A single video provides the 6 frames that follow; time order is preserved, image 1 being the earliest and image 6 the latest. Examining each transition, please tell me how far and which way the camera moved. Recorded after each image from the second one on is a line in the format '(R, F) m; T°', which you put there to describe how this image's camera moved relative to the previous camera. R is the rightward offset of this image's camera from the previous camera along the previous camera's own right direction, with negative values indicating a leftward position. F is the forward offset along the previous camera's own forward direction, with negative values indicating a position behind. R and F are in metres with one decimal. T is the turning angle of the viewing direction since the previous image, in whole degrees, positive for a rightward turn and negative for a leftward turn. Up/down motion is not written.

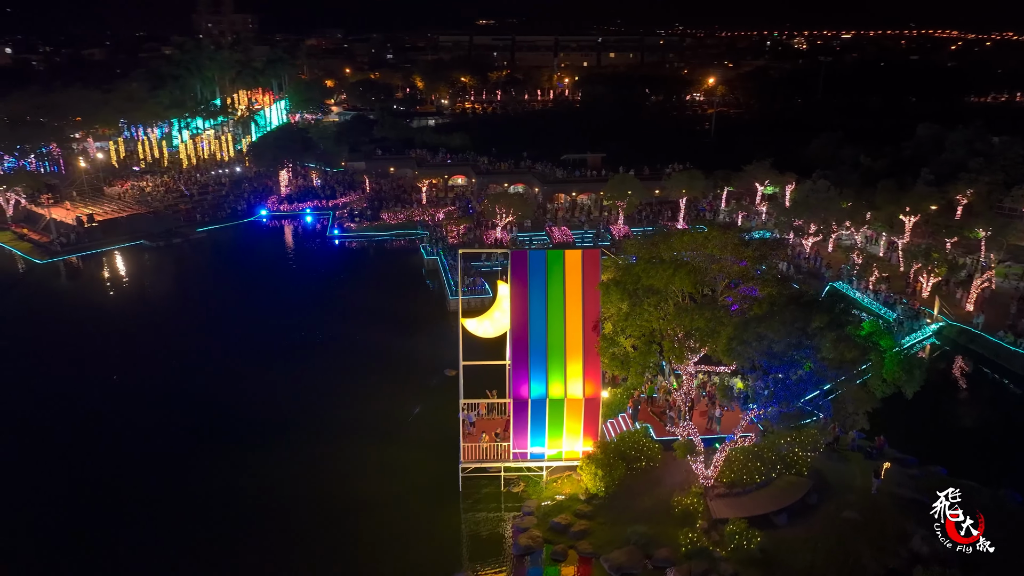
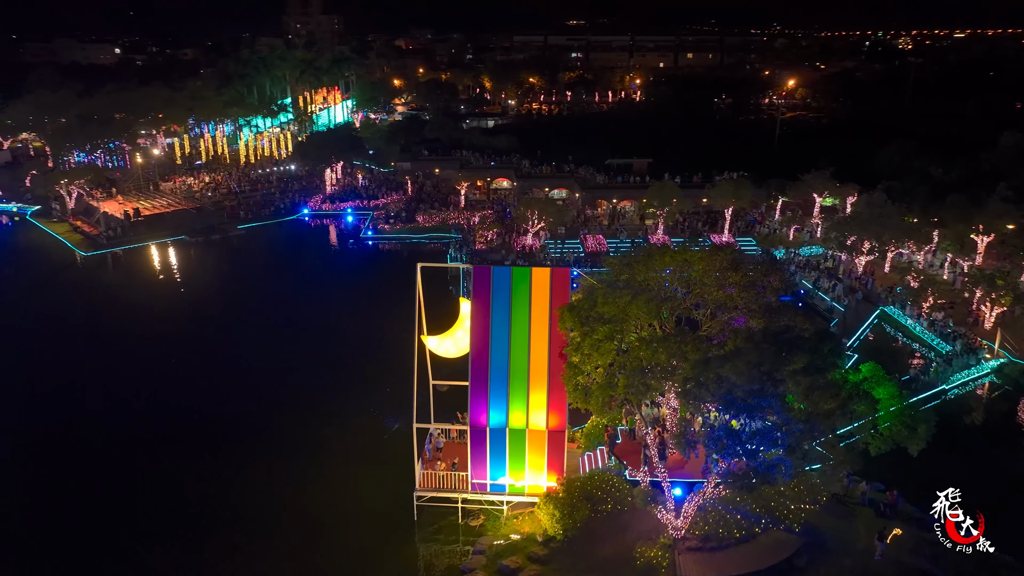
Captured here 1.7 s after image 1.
(+2.5, +1.4) m; -6°
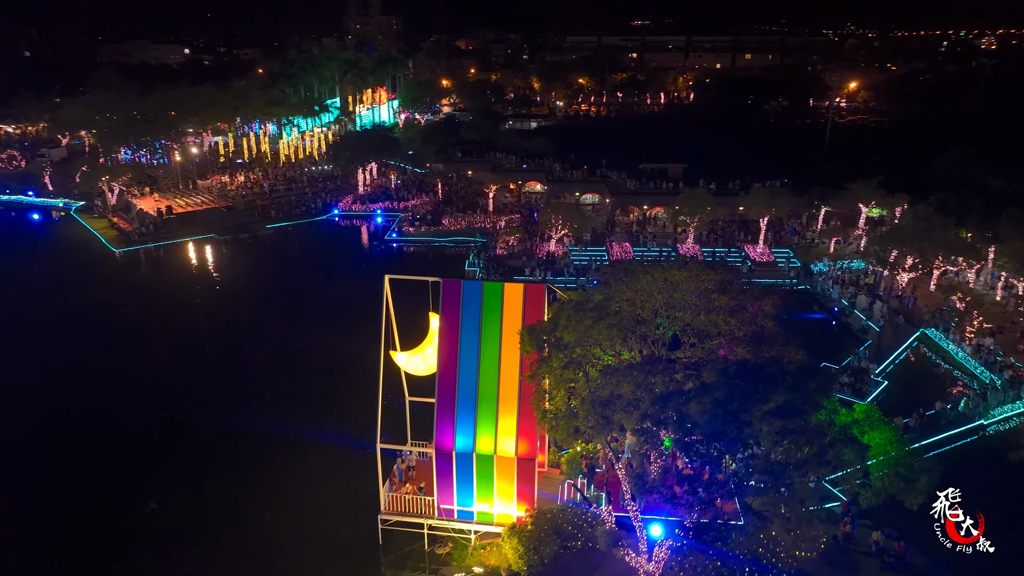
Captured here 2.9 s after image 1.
(+1.7, +1.0) m; -5°
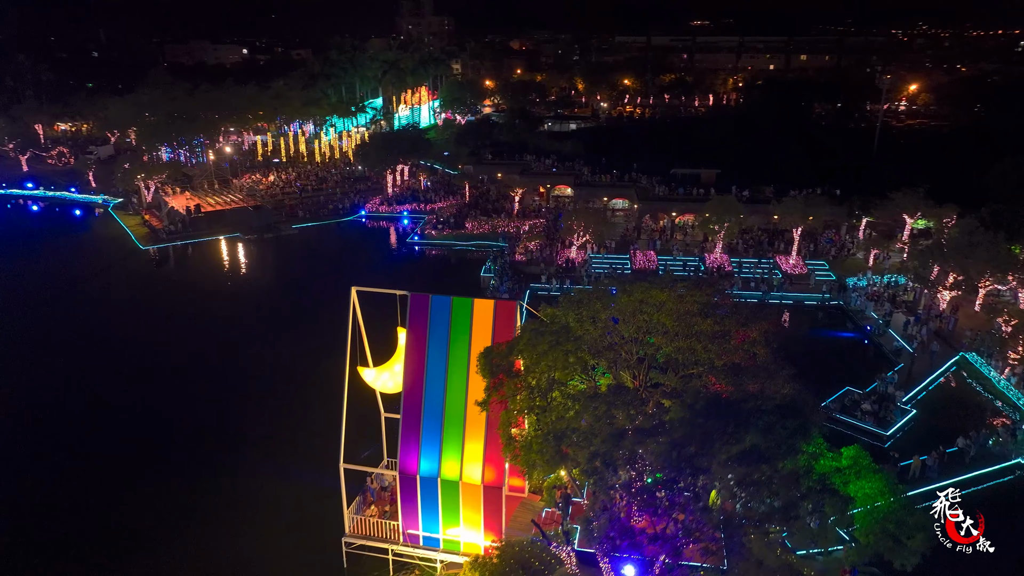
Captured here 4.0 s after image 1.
(+1.5, +0.9) m; -4°
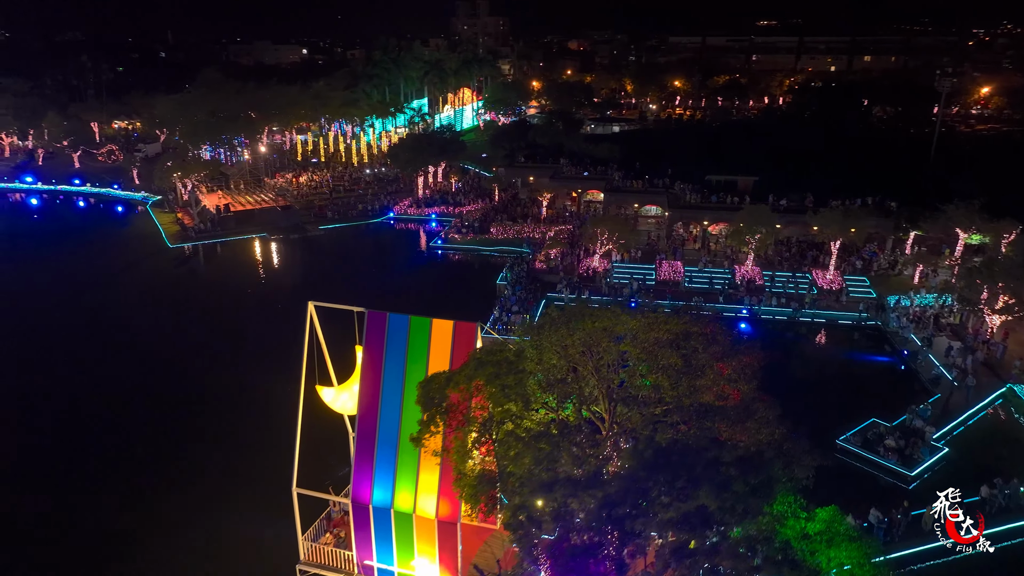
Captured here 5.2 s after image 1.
(+1.6, +1.1) m; -4°
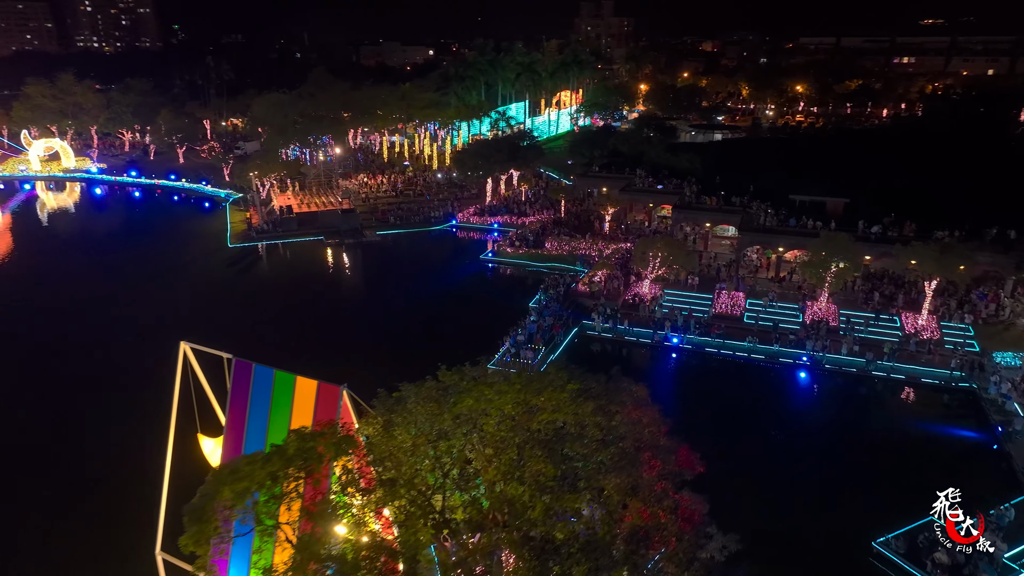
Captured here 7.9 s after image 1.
(+3.3, +2.7) m; -10°
